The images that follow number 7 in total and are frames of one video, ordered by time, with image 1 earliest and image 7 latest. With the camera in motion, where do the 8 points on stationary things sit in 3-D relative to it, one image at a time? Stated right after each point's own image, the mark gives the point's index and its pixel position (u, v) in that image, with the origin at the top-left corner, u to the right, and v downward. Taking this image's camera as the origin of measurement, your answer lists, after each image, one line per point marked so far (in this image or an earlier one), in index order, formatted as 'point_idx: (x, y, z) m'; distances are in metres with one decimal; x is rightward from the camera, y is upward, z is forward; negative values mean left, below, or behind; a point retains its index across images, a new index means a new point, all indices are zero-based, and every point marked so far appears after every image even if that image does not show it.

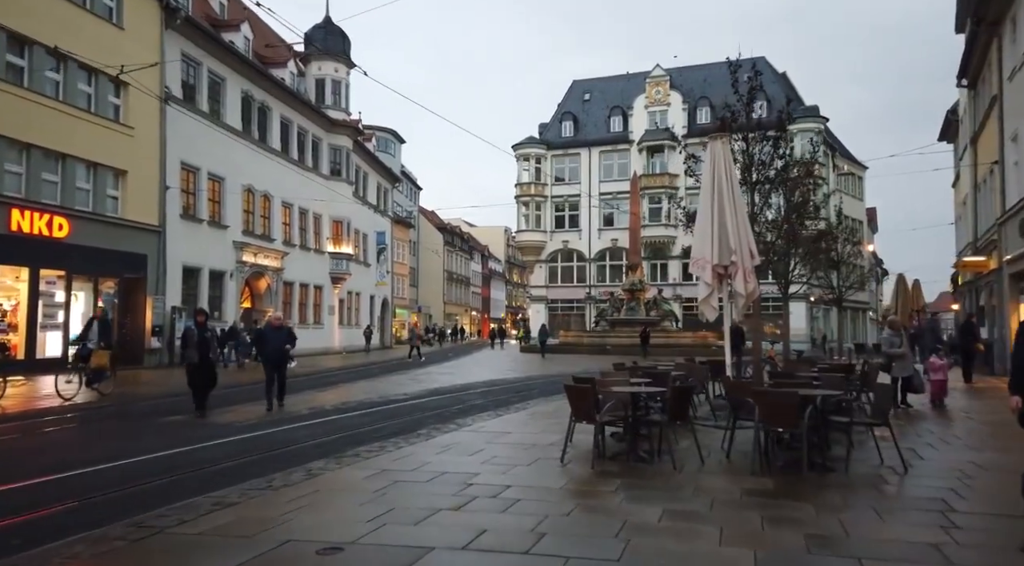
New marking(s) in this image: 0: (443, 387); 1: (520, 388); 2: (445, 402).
0: (-1.7, -2.6, +19.6) m
1: (+0.2, -2.6, +18.8) m
2: (-1.3, -2.4, +15.7) m
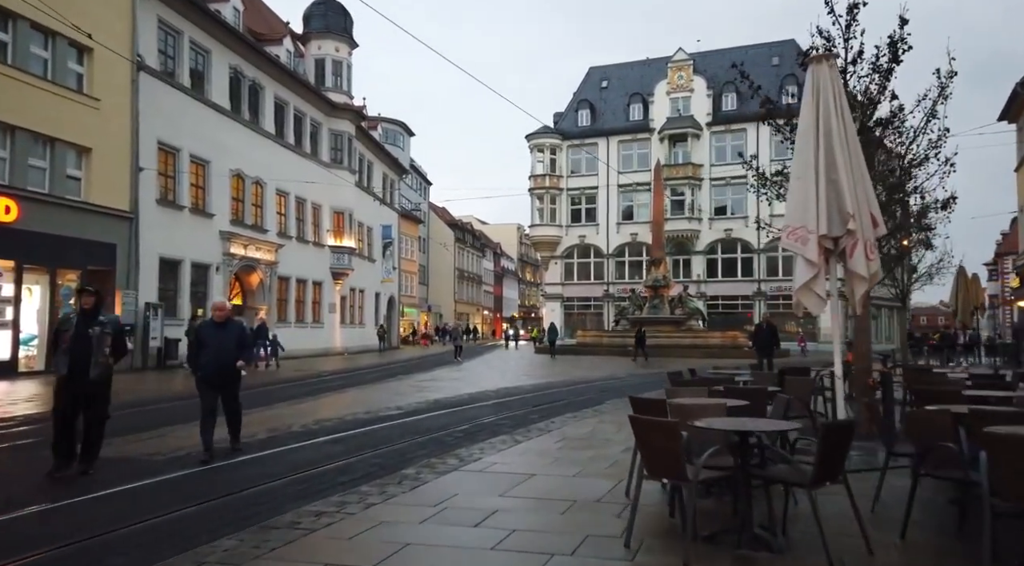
0: (-1.3, -2.4, +16.2) m
1: (+0.6, -2.4, +15.5) m
2: (-1.0, -2.2, +12.4) m
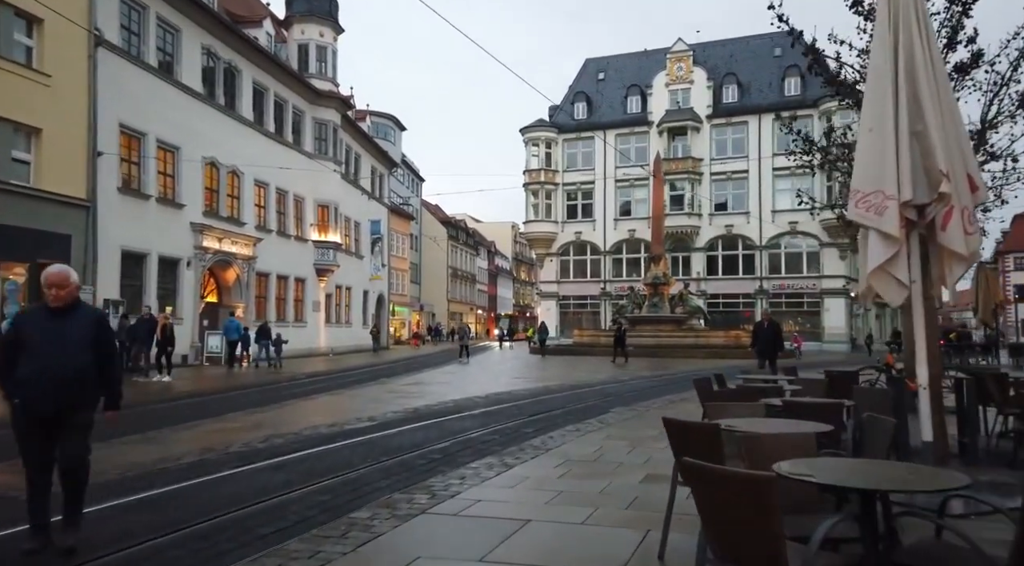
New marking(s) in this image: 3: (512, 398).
0: (-1.4, -2.2, +14.2) m
1: (+0.4, -2.2, +13.5) m
2: (-1.1, -2.0, +10.4) m
3: (+0.1, -2.4, +15.9) m
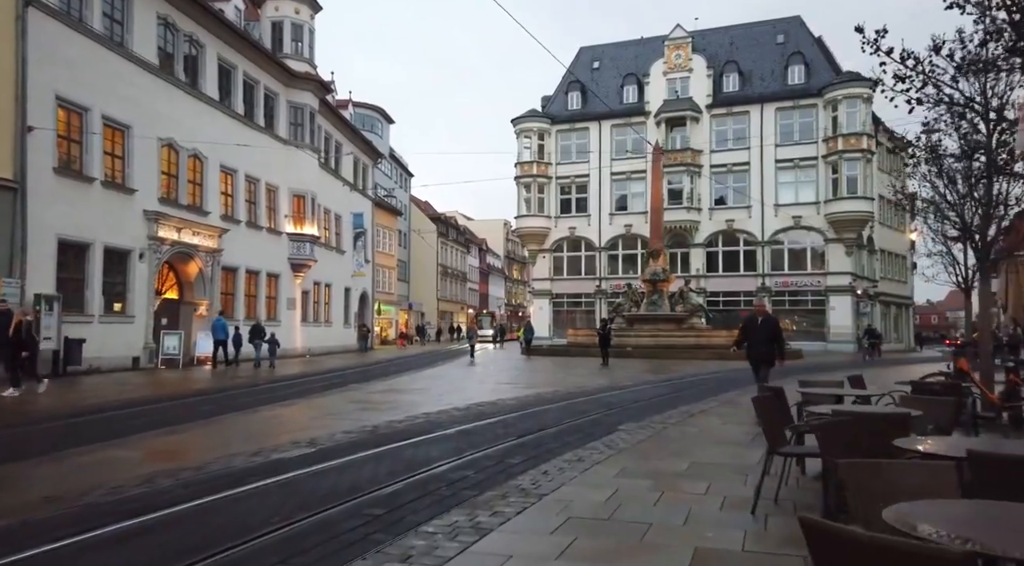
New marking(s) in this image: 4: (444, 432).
0: (-1.7, -2.1, +11.5) m
1: (+0.2, -2.0, +10.8) m
2: (-1.3, -1.8, +7.7) m
3: (-0.2, -2.2, +13.2) m
4: (-0.9, -2.0, +10.4) m
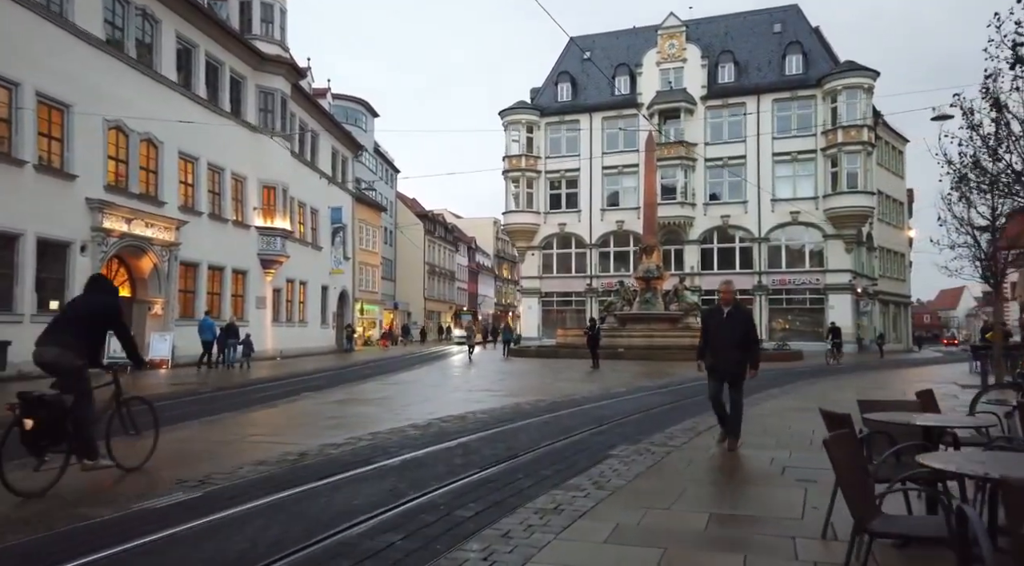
0: (-2.1, -1.9, +9.3) m
1: (-0.2, -1.9, +8.6) m
2: (-1.7, -1.7, +5.4) m
3: (-0.6, -2.0, +11.0) m
4: (-1.3, -1.9, +8.1) m
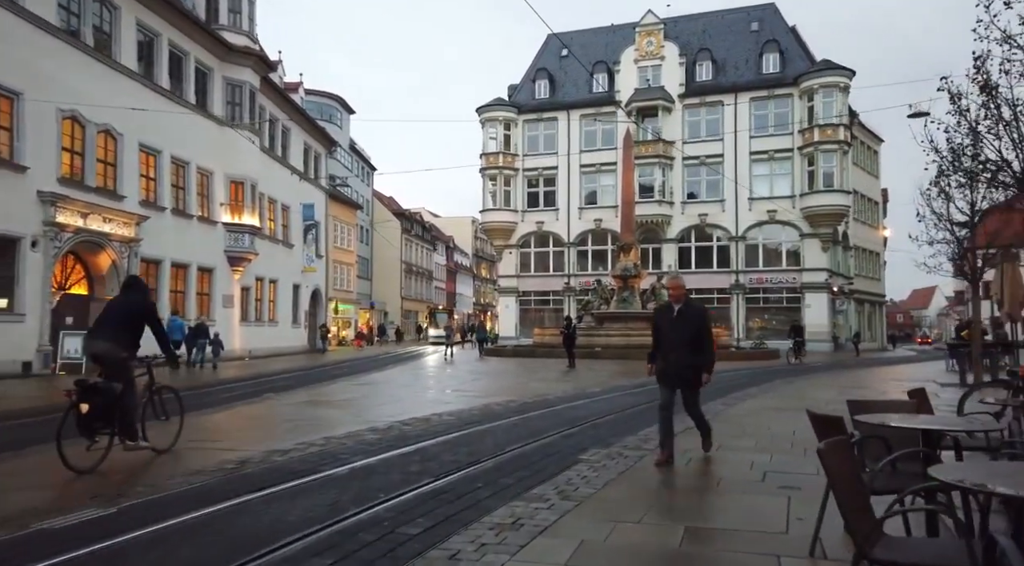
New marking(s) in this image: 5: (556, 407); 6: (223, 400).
0: (-2.5, -1.9, +8.6) m
1: (-0.6, -1.8, +7.9) m
2: (-2.0, -1.6, +4.7) m
3: (-1.1, -2.0, +10.3) m
4: (-1.6, -1.8, +7.4) m
5: (+0.8, -2.2, +14.0) m
6: (-6.7, -2.7, +17.5) m
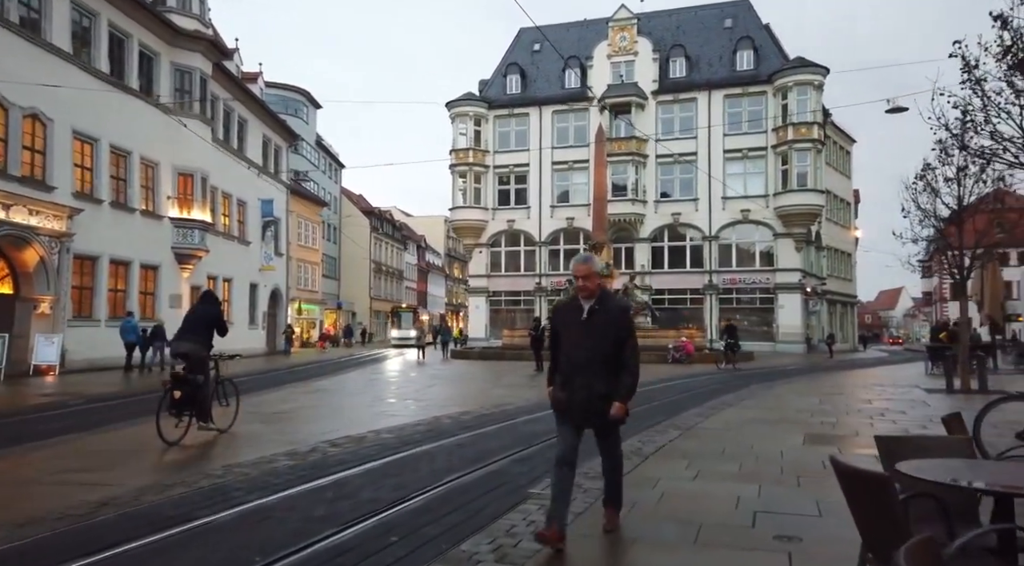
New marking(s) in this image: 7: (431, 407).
0: (-3.1, -1.8, +7.0) m
1: (-1.2, -1.8, +6.4) m
2: (-2.4, -1.6, +3.1) m
3: (-1.7, -1.9, +8.8) m
4: (-2.2, -1.7, +5.9) m
5: (0.0, -2.2, +12.5) m
6: (-7.6, -2.6, +15.8) m
7: (-1.7, -2.4, +14.8) m
